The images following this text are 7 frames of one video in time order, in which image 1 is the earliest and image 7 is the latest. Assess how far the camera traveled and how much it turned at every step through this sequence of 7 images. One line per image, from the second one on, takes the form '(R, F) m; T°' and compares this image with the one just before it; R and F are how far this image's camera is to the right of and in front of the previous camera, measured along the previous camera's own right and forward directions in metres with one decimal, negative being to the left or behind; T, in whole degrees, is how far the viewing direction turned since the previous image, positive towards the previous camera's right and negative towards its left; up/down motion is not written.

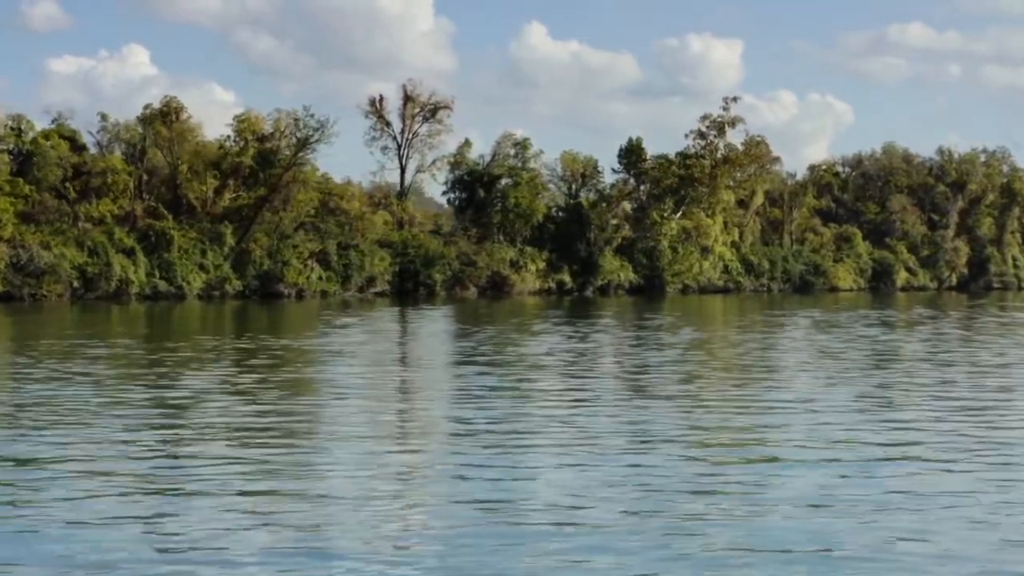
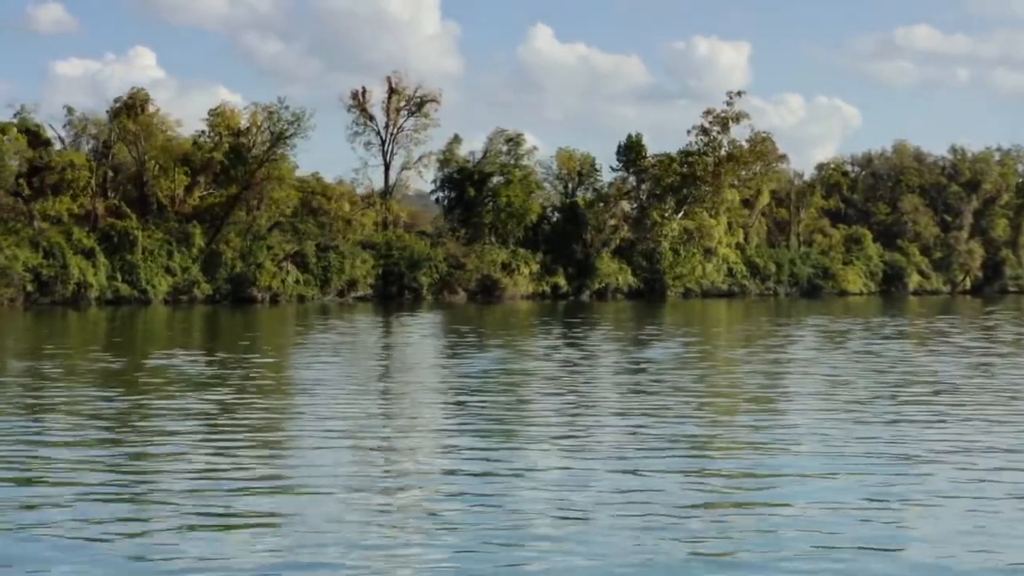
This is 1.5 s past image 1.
(+0.7, +3.8) m; 0°
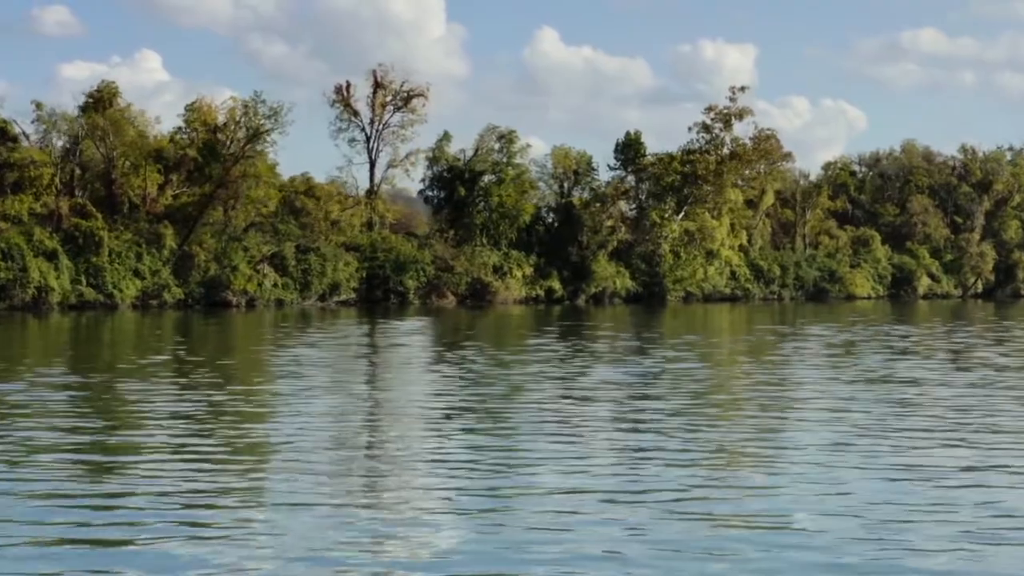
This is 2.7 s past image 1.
(+0.6, +3.0) m; 0°
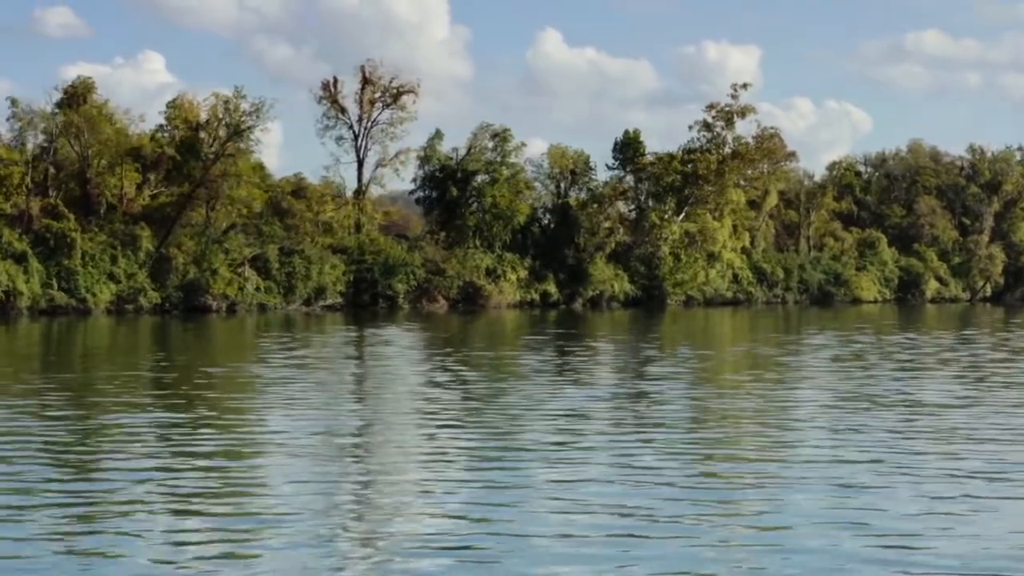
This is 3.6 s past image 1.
(+0.4, +2.2) m; 0°
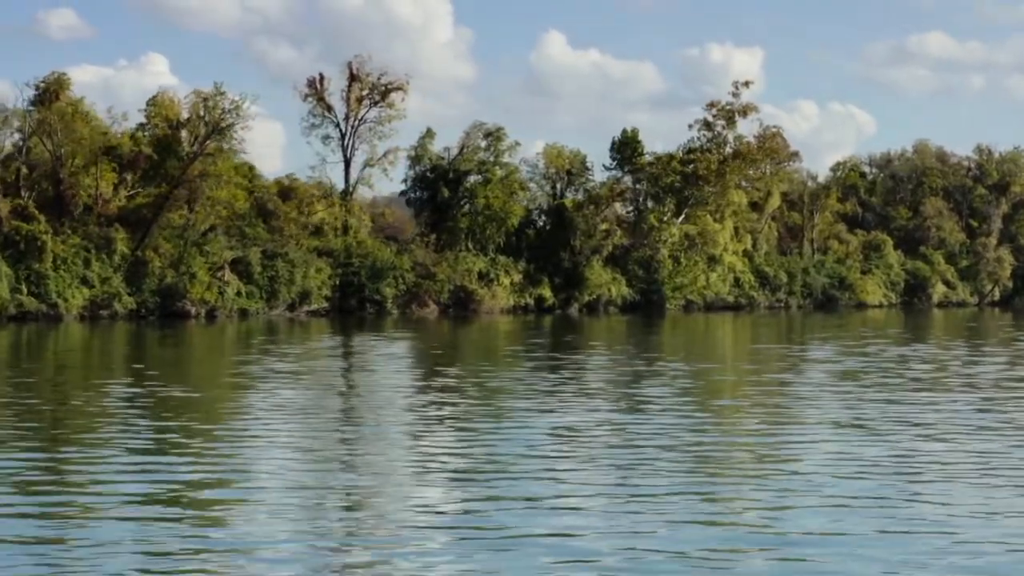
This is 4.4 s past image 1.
(+0.4, +2.1) m; 0°
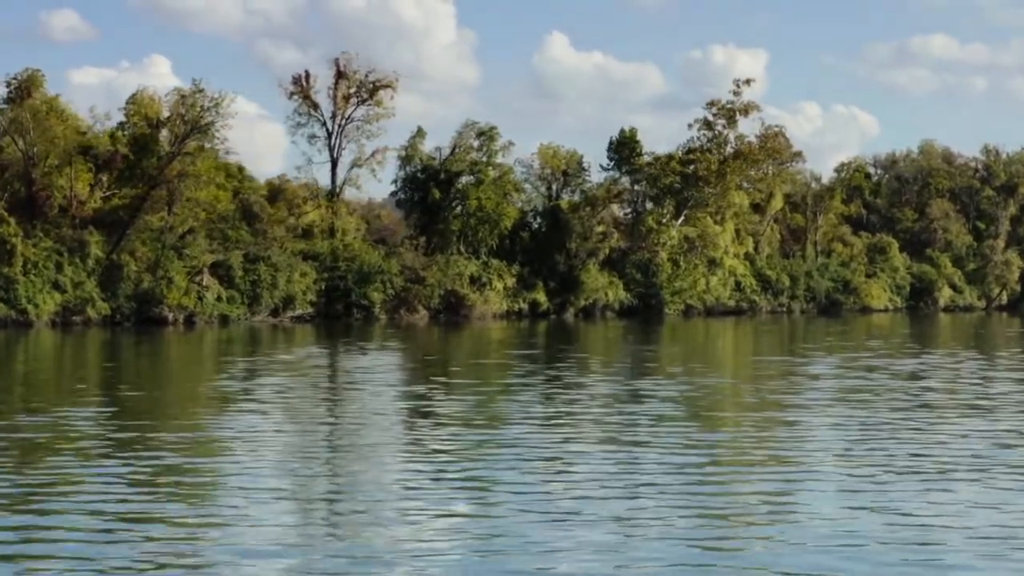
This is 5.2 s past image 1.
(+0.4, +2.0) m; 0°
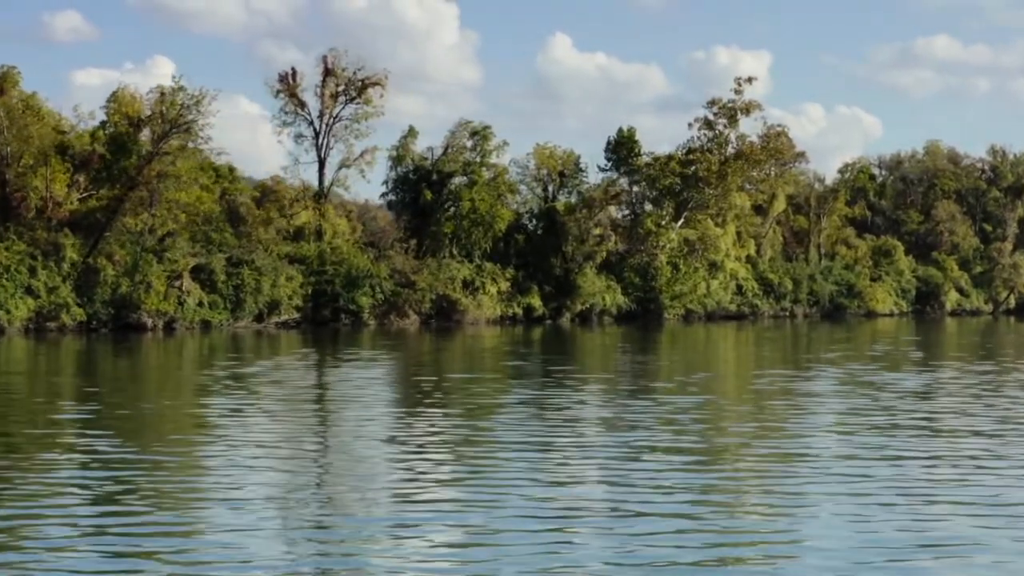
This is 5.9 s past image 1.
(+0.3, +1.8) m; 0°
